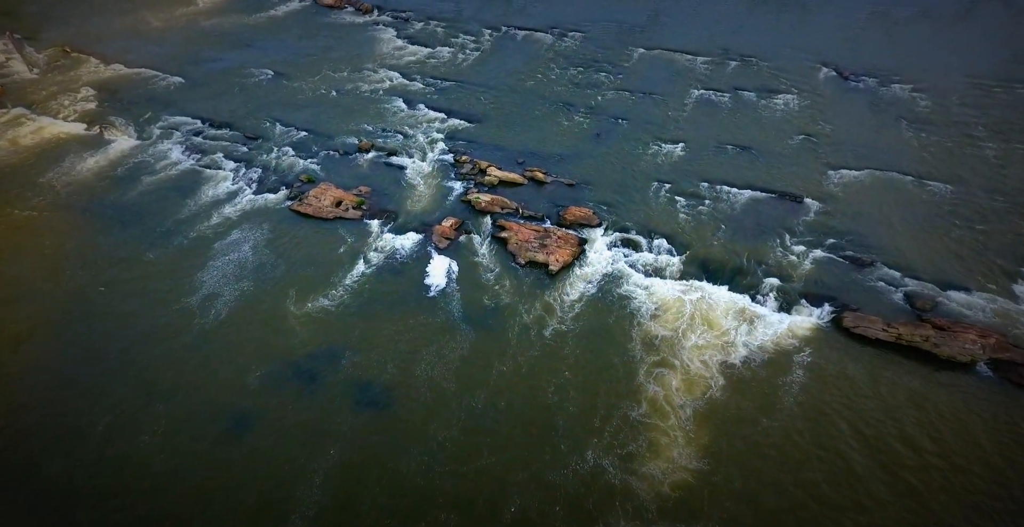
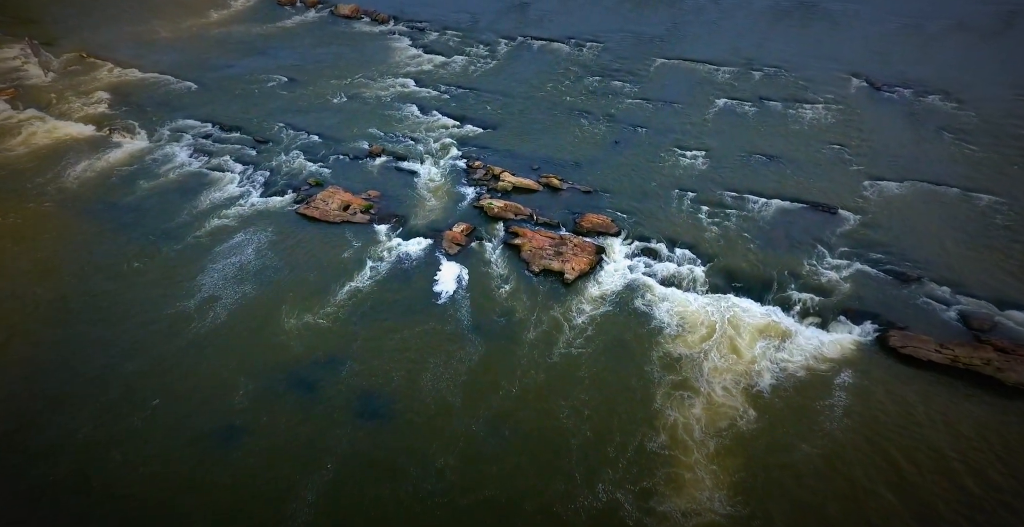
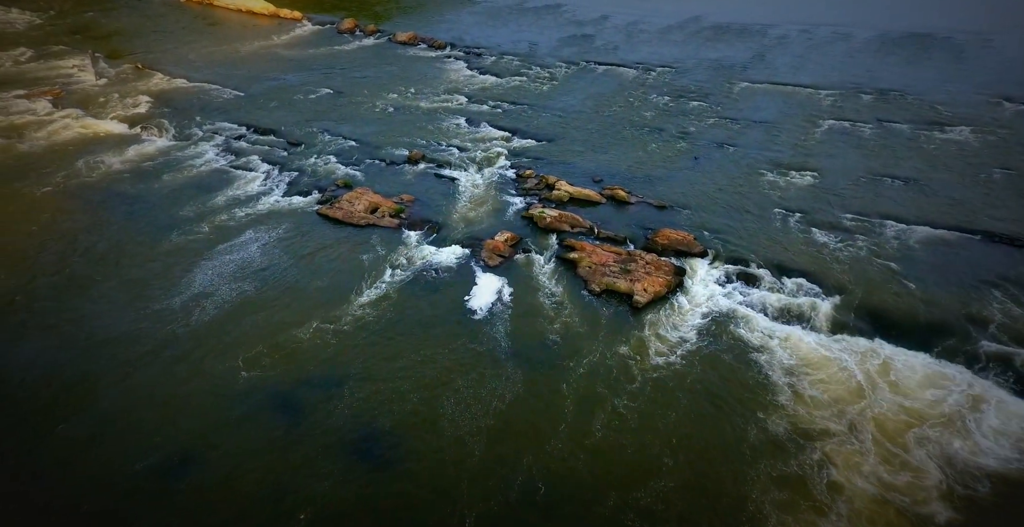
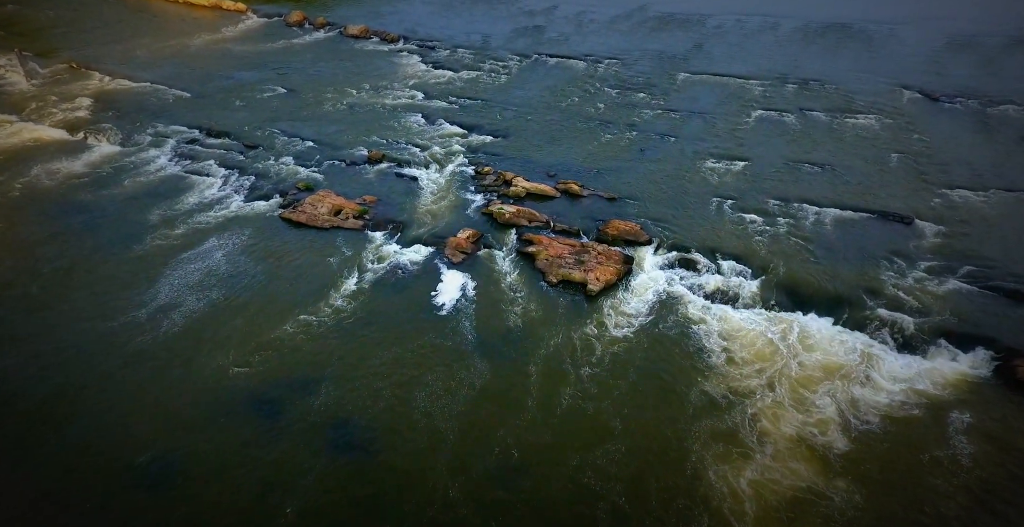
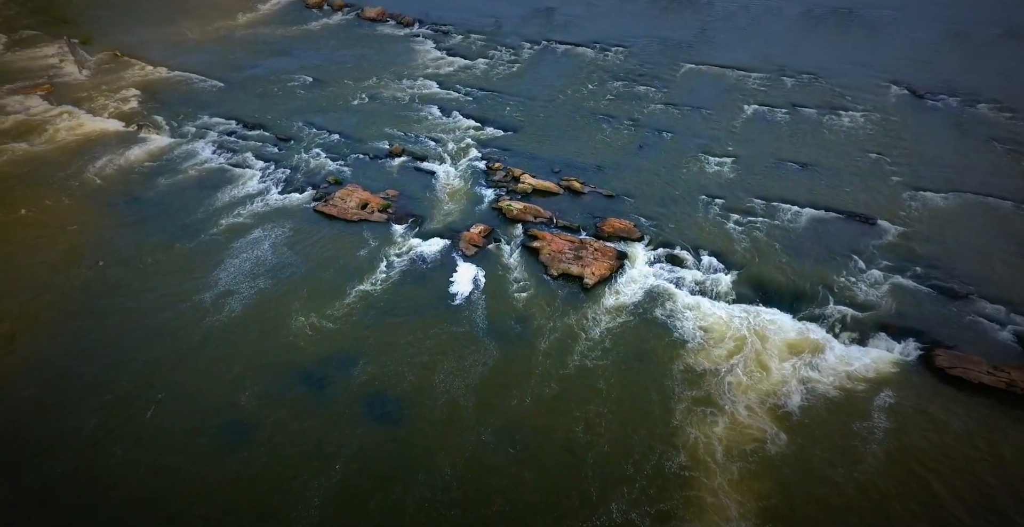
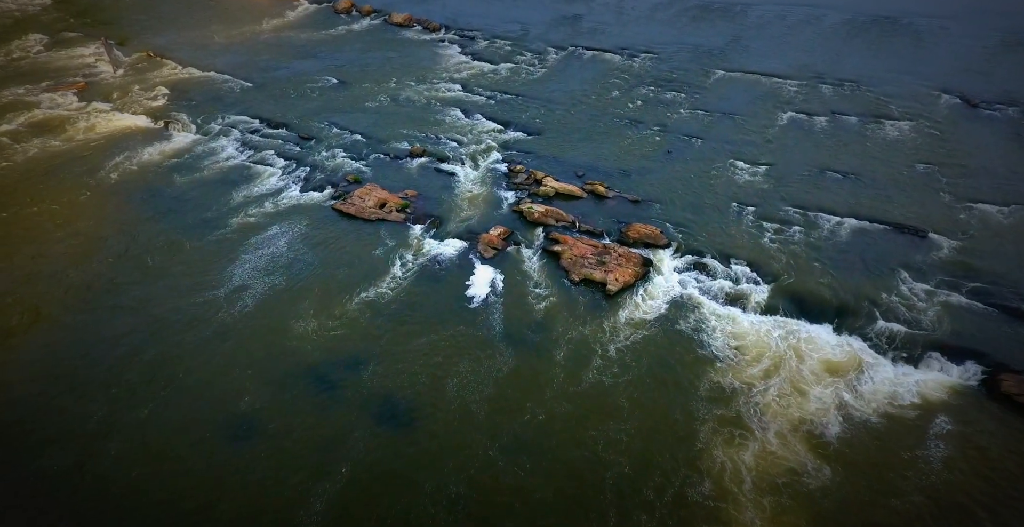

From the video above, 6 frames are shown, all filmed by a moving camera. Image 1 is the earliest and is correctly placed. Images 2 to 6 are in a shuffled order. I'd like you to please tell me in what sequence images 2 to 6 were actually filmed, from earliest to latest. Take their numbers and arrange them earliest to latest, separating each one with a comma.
2, 5, 6, 4, 3
